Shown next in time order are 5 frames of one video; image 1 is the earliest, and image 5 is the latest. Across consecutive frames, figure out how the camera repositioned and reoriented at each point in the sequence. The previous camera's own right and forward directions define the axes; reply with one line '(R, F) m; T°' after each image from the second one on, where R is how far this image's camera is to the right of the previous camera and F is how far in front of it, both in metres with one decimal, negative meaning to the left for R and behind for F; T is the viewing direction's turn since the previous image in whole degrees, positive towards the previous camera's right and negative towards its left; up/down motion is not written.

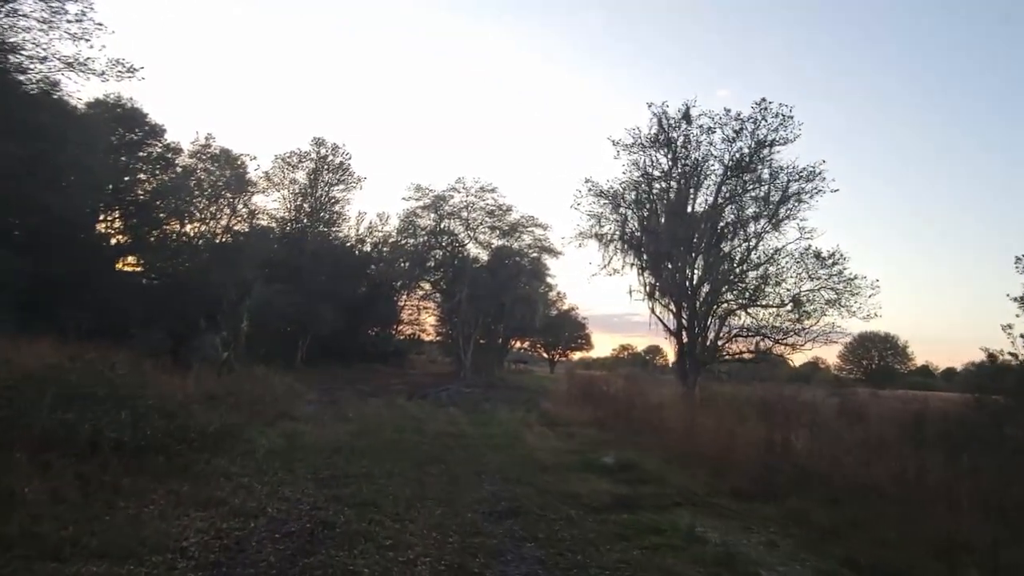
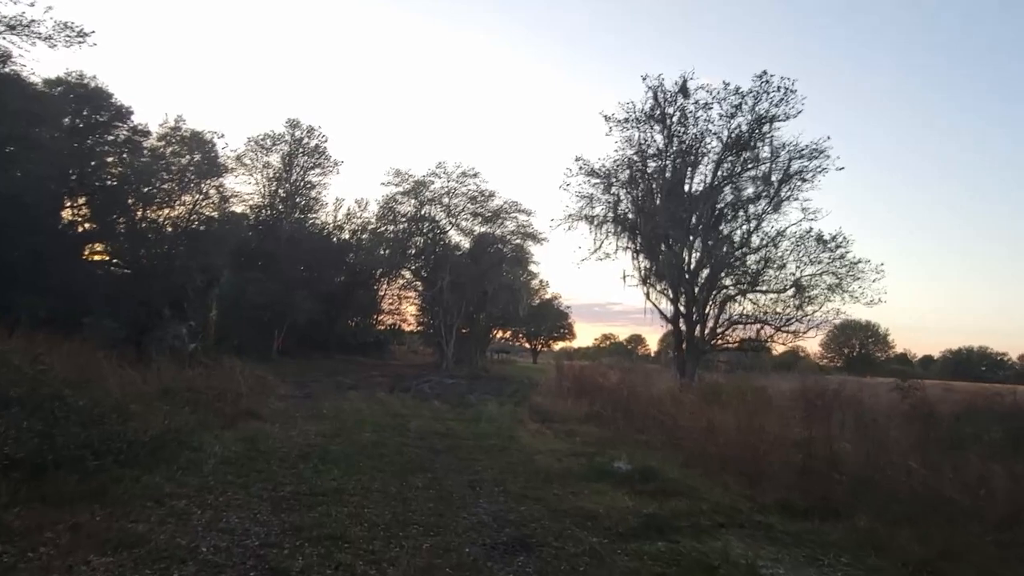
(-0.2, +1.4) m; +1°
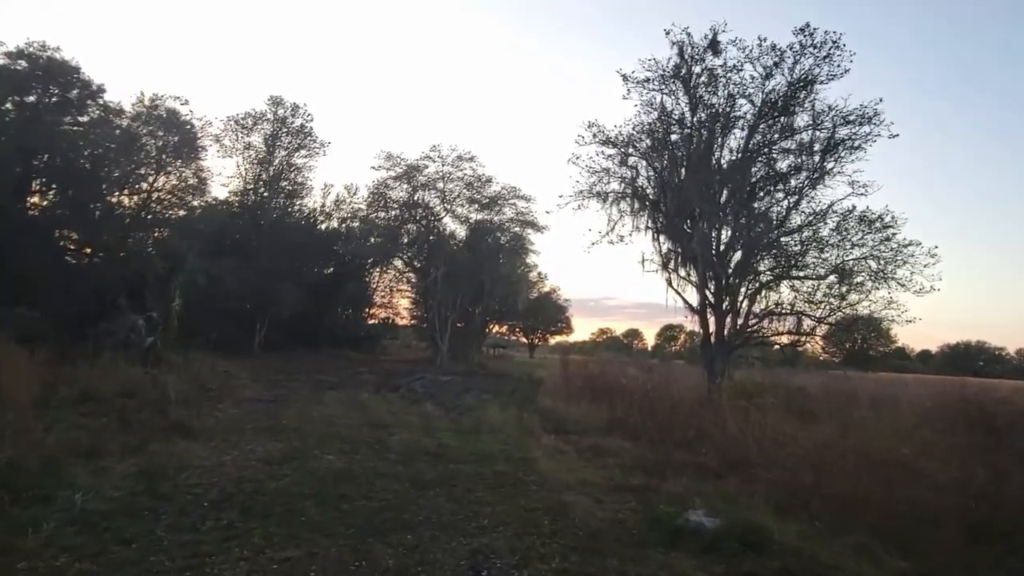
(-0.2, +2.9) m; 0°
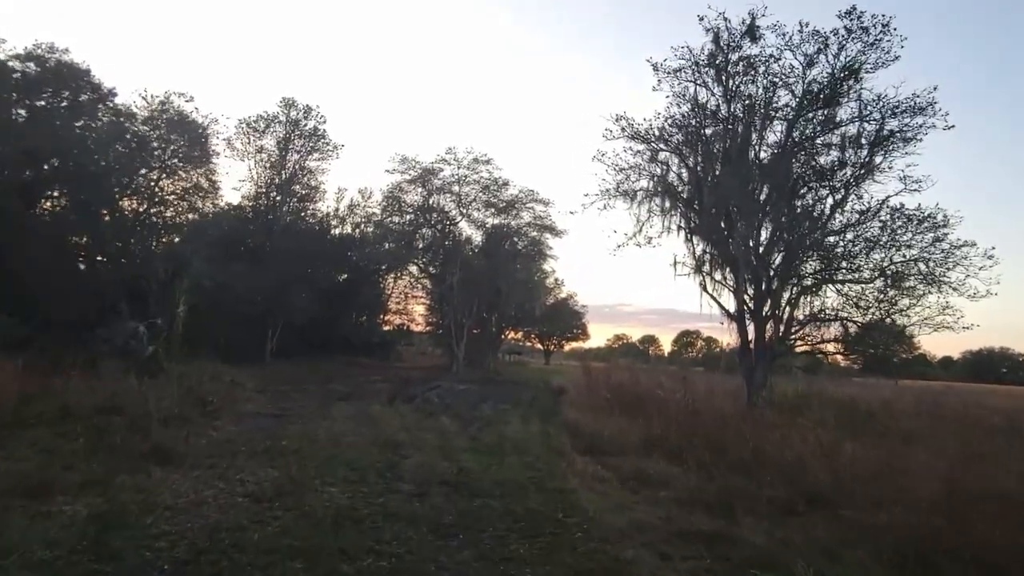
(-0.2, +1.3) m; -1°
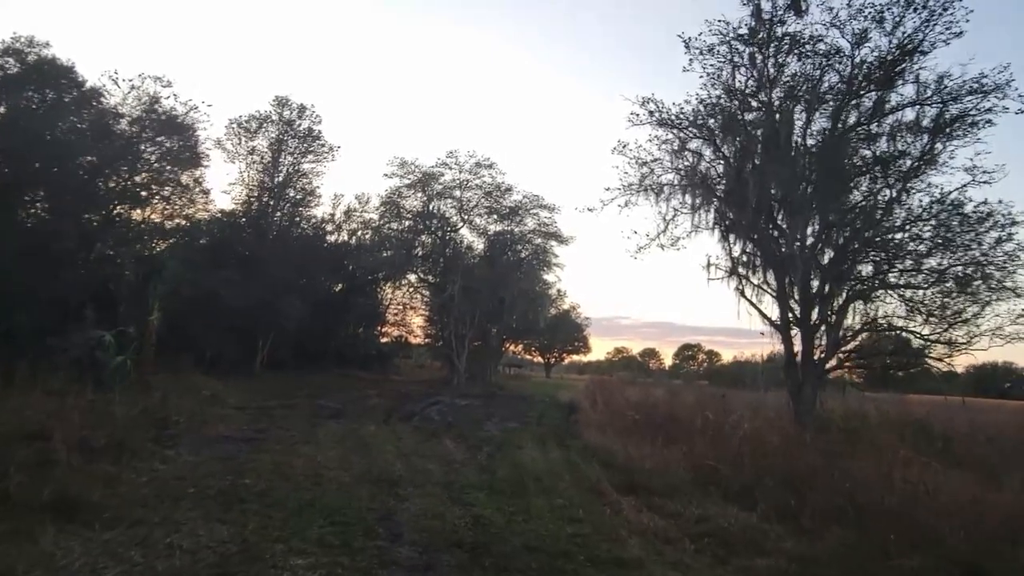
(-0.3, +2.1) m; 0°
